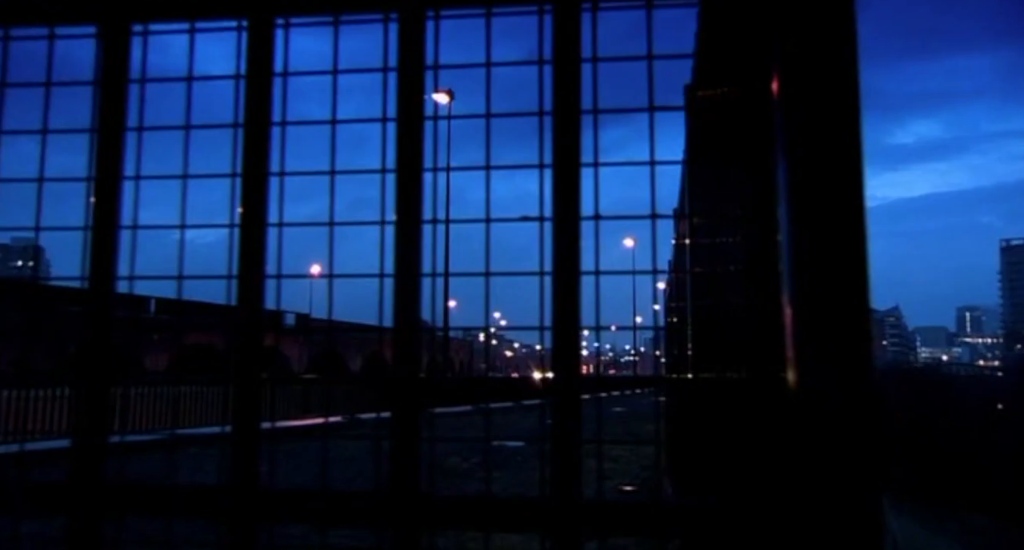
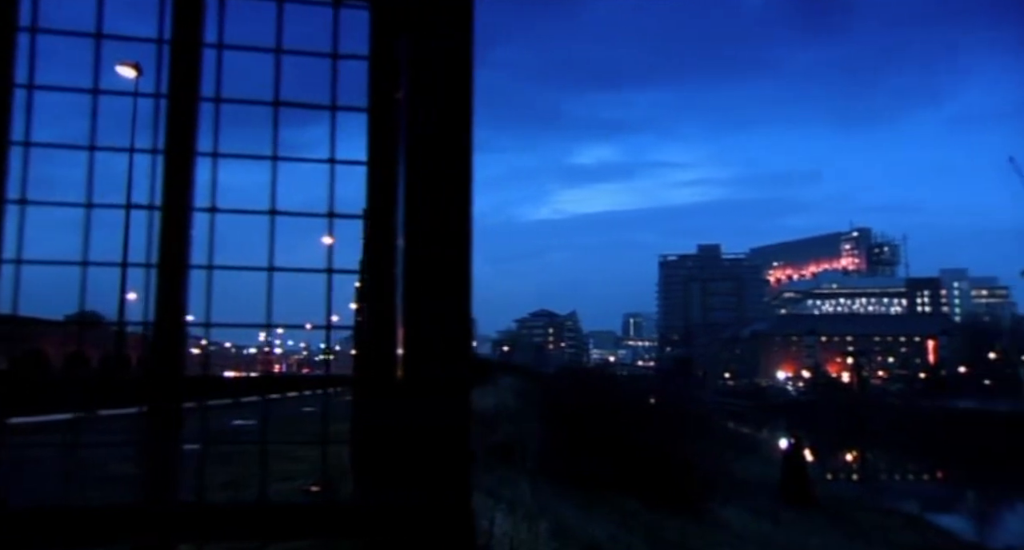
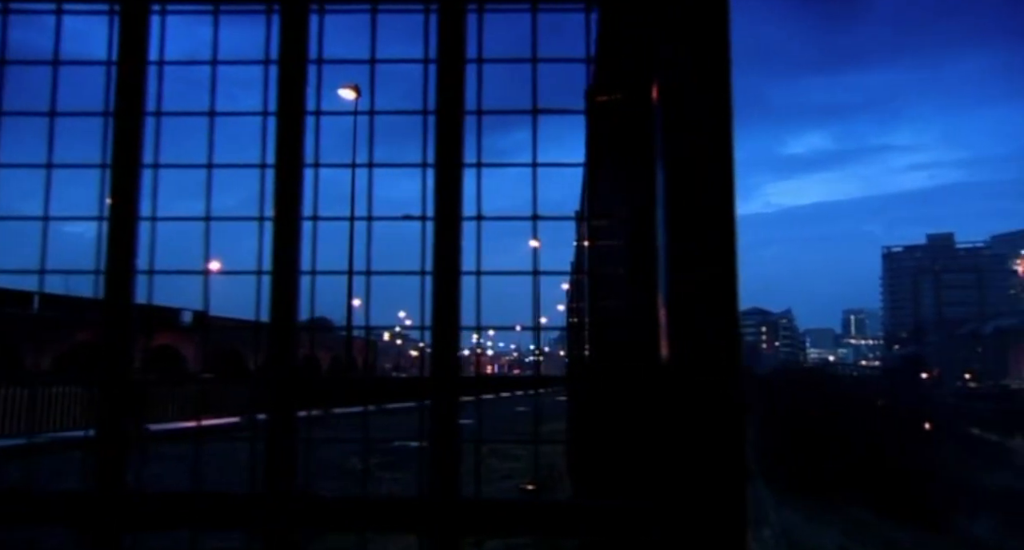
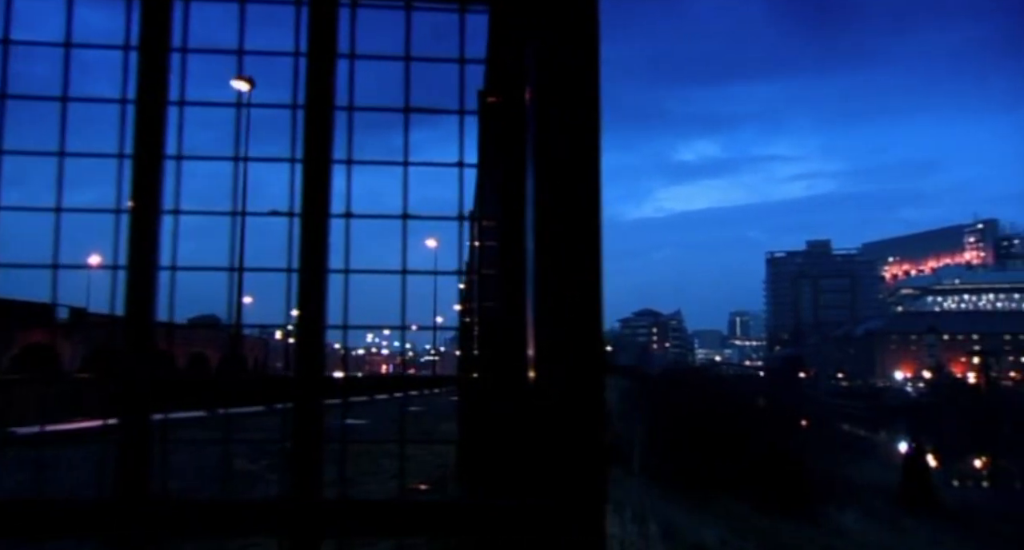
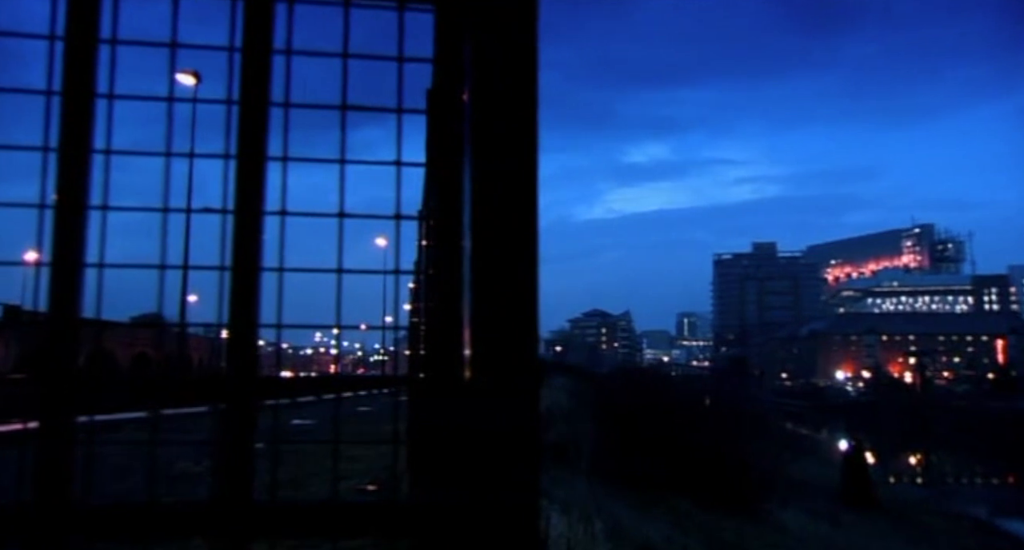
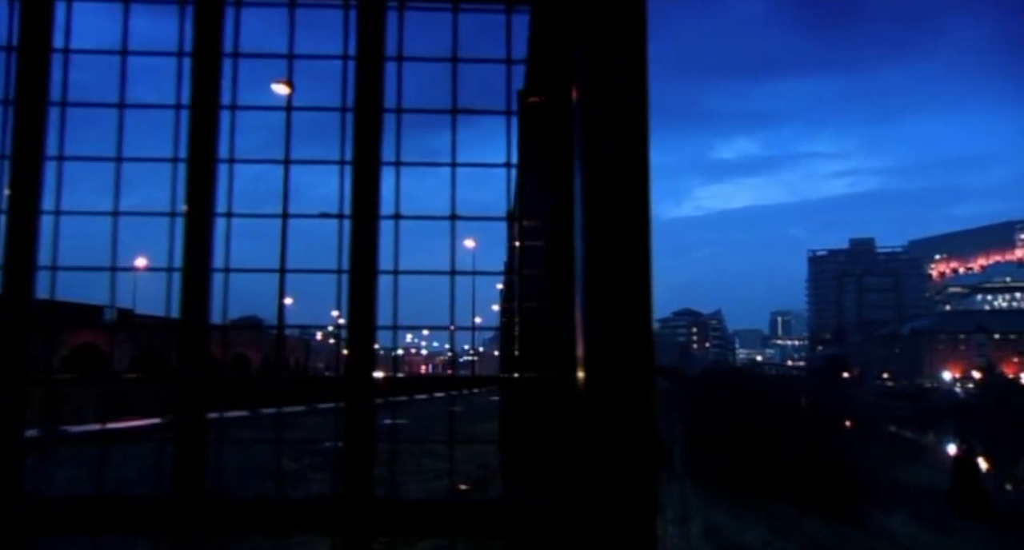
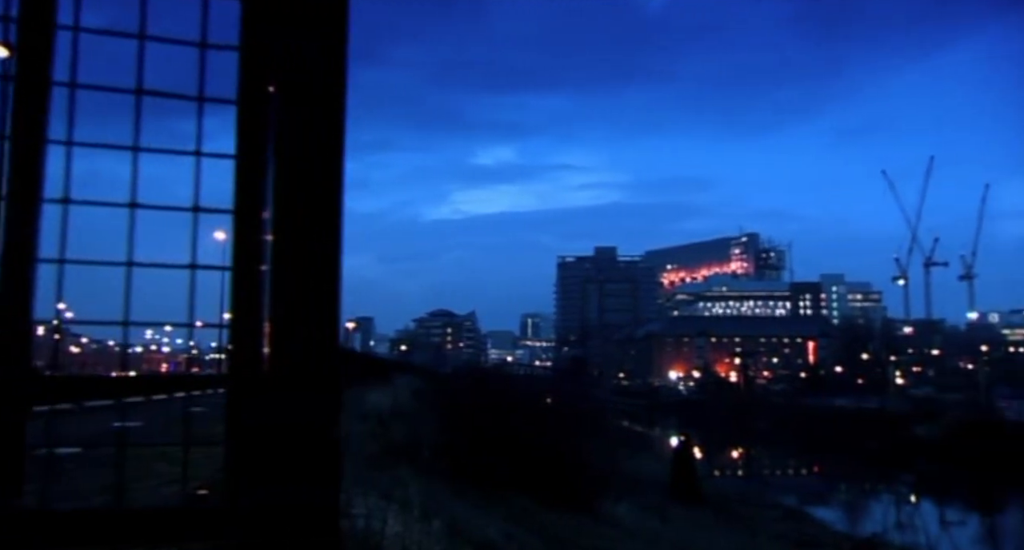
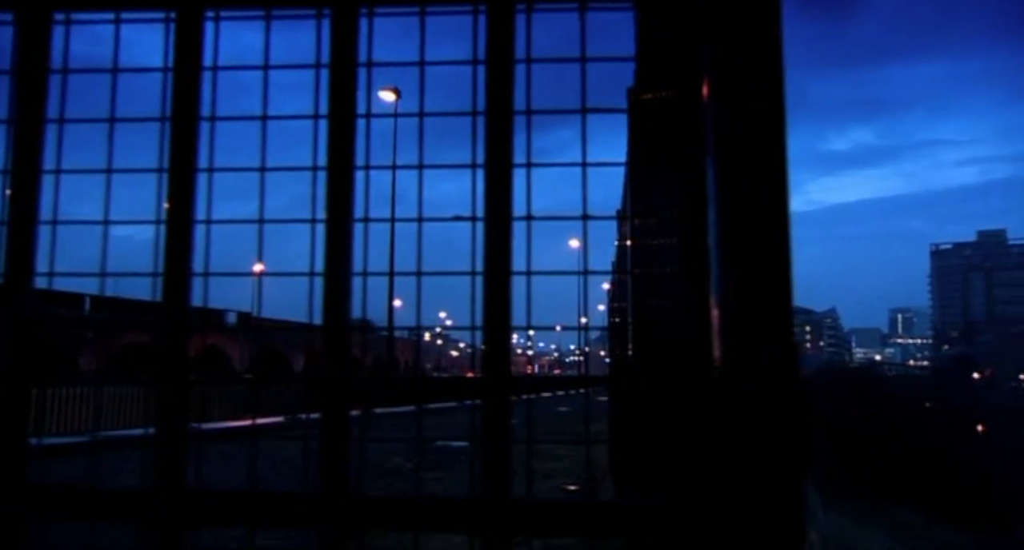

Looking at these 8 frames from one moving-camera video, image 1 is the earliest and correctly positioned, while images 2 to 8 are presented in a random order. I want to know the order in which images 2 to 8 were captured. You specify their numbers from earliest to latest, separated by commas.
8, 3, 6, 4, 5, 2, 7
